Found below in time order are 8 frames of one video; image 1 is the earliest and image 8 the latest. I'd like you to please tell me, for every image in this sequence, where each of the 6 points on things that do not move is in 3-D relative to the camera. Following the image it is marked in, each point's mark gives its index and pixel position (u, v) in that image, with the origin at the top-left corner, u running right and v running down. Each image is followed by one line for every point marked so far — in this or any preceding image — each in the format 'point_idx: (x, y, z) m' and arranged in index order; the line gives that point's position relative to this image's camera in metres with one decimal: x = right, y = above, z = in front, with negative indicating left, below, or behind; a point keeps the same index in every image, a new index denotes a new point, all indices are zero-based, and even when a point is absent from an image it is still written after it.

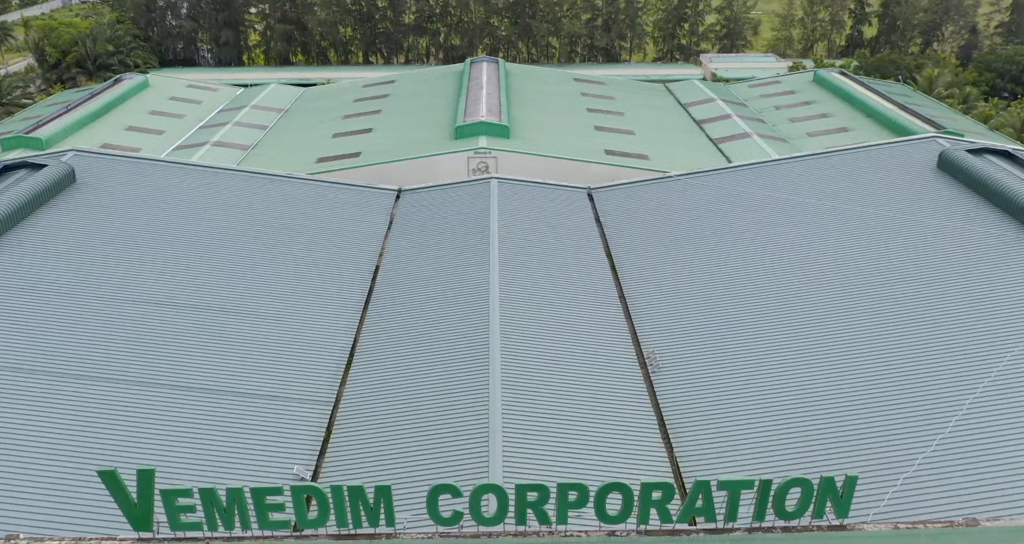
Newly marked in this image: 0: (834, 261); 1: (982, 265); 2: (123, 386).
0: (+9.3, +0.5, +18.1) m
1: (+12.8, +0.3, +17.1) m
2: (-8.3, -2.2, +13.8) m
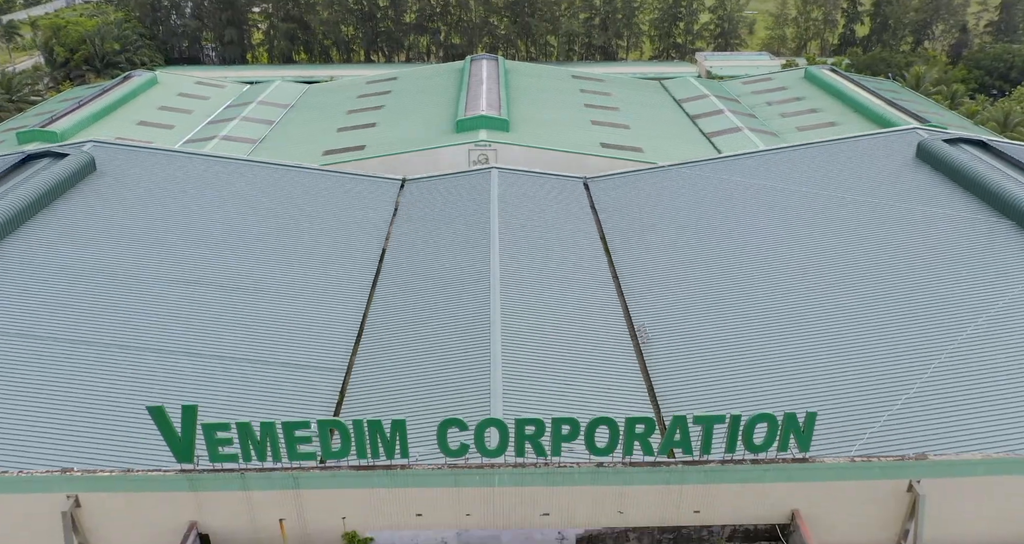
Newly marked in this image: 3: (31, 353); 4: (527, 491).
0: (+9.3, +1.0, +19.2) m
1: (+12.8, +0.9, +18.2) m
2: (-8.3, -1.7, +15.0) m
3: (-10.9, -1.6, +14.1) m
4: (+0.2, -3.3, +9.9) m
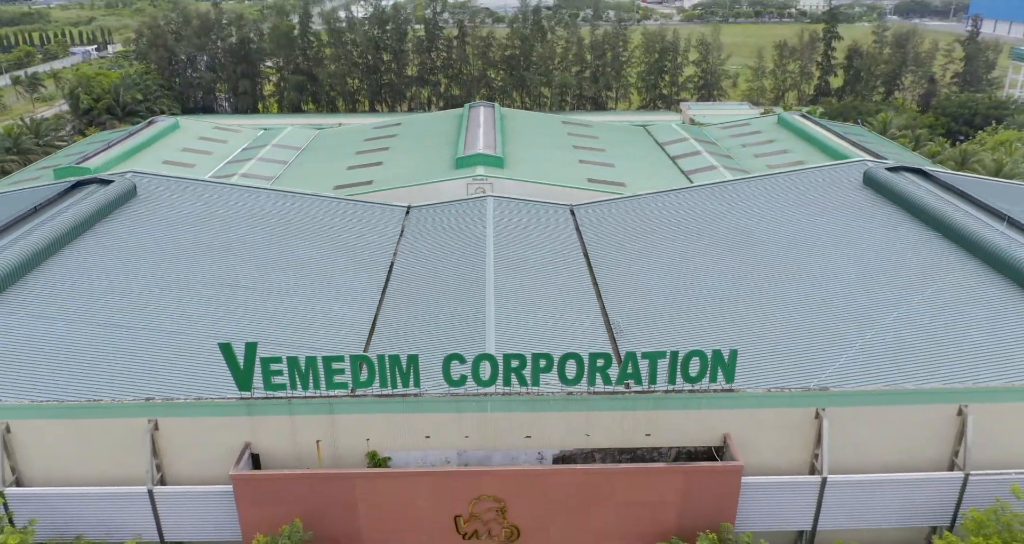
0: (+9.0, +0.9, +22.2) m
1: (+12.5, +0.8, +21.2) m
2: (-8.6, -1.5, +17.7) m
3: (-11.1, -1.4, +16.8) m
4: (0.0, -2.7, +12.5) m
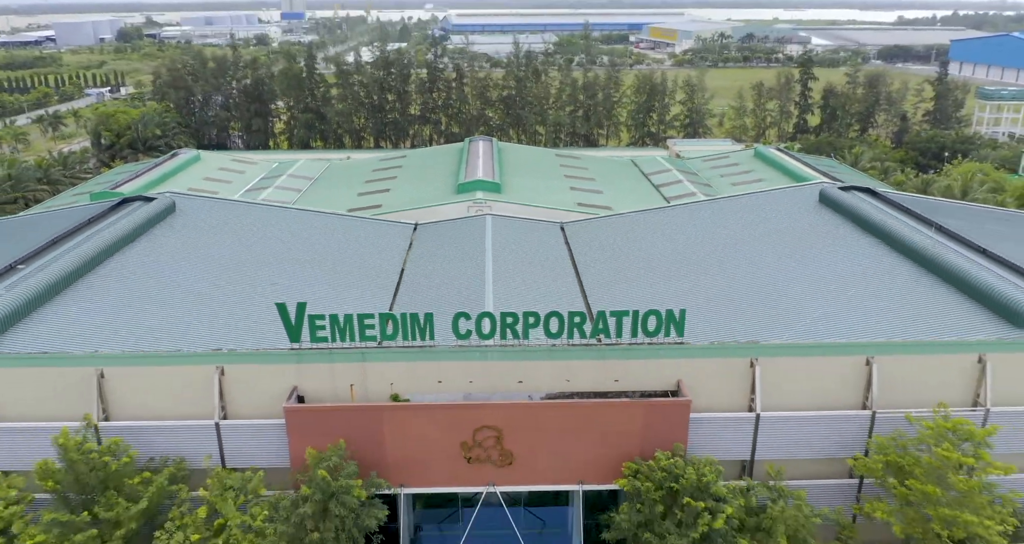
0: (+8.9, +0.8, +25.6) m
1: (+12.4, +0.8, +24.6) m
2: (-8.7, -1.3, +20.8) m
3: (-11.3, -1.1, +20.0) m
4: (-0.1, -2.2, +15.6) m
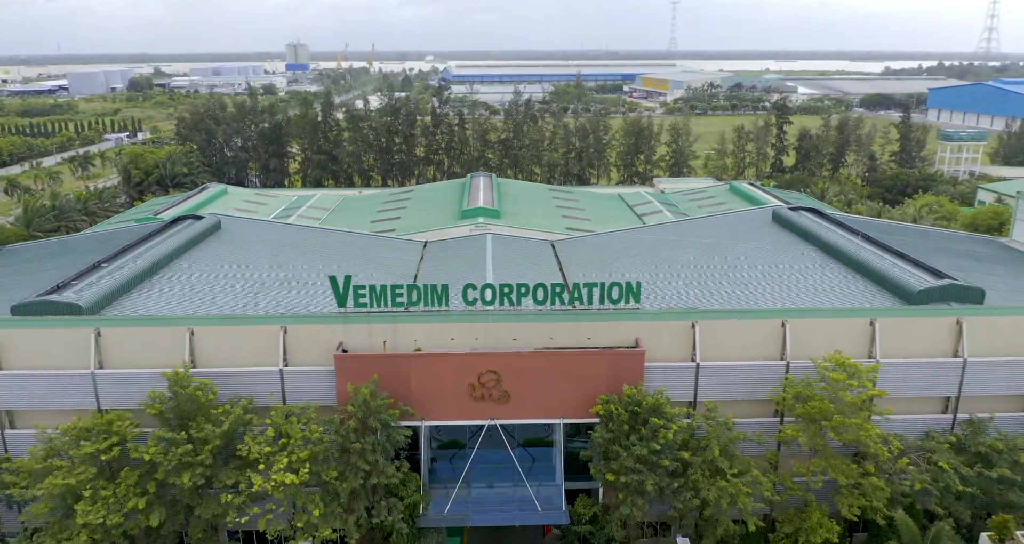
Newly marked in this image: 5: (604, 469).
0: (+8.7, +0.7, +30.5) m
1: (+12.2, +0.8, +29.5) m
2: (-8.9, -1.1, +25.5) m
3: (-11.4, -0.9, +24.7) m
4: (-0.2, -1.6, +20.3) m
5: (+2.6, -5.8, +18.7) m
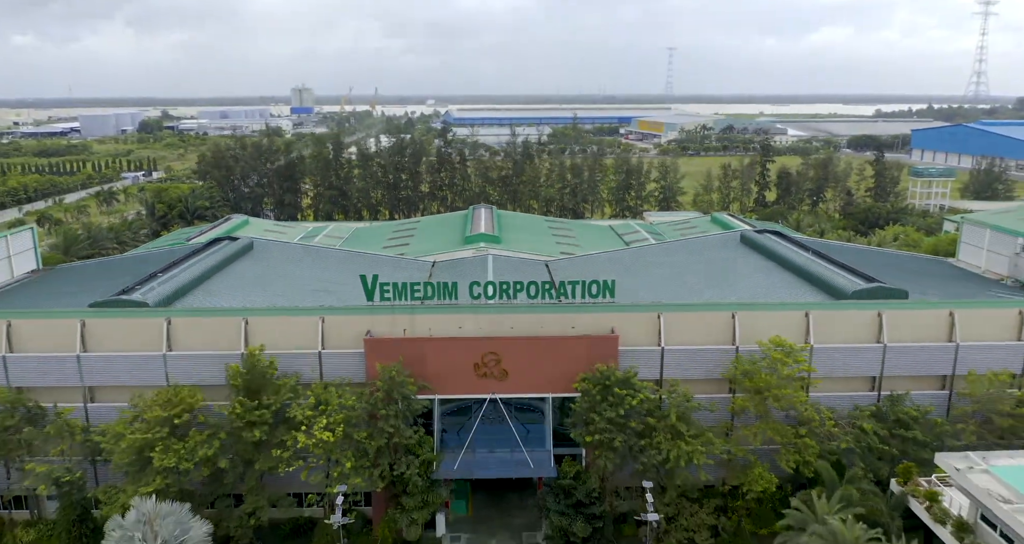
0: (+8.6, +0.1, +35.0) m
1: (+12.1, +0.2, +34.0) m
2: (-9.0, -1.4, +29.9) m
3: (-11.5, -1.1, +29.1) m
4: (-0.3, -1.6, +24.7) m
5: (+2.5, -5.7, +22.8) m
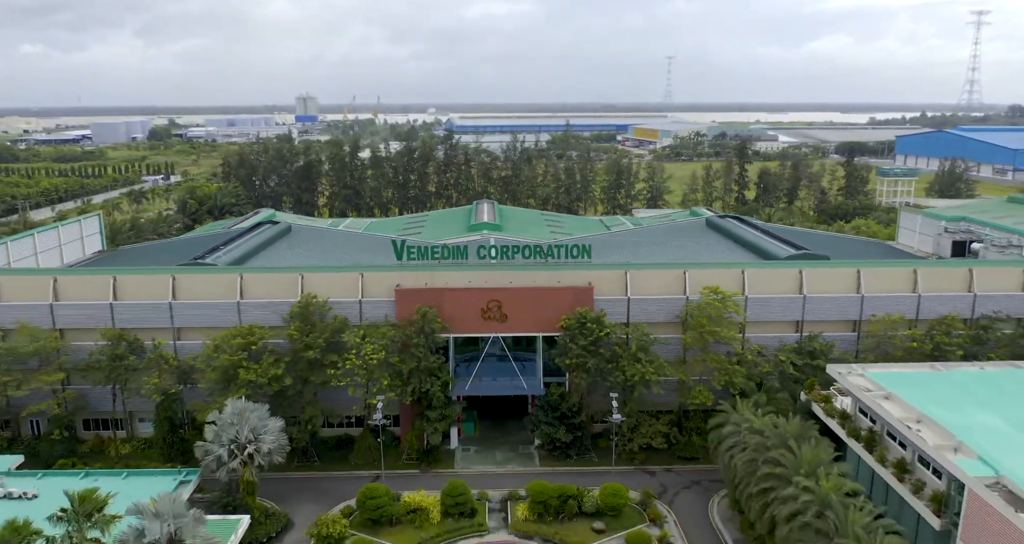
0: (+8.5, +1.6, +41.7) m
1: (+12.1, +1.8, +40.7) m
2: (-9.0, +0.2, +36.6) m
3: (-11.6, +0.5, +35.8) m
4: (-0.4, +0.1, +31.4) m
5: (+2.4, -4.0, +29.5) m
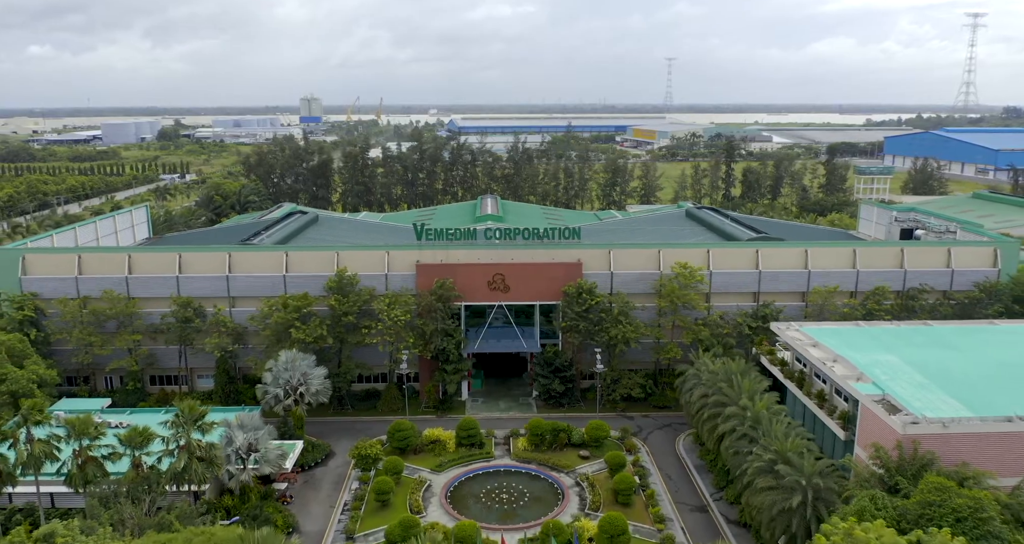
0: (+8.7, +2.9, +47.6) m
1: (+12.2, +3.0, +46.6) m
2: (-8.9, +1.4, +42.6) m
3: (-11.5, +1.7, +41.8) m
4: (-0.3, +1.3, +37.3) m
5: (+2.5, -2.8, +35.4) m
